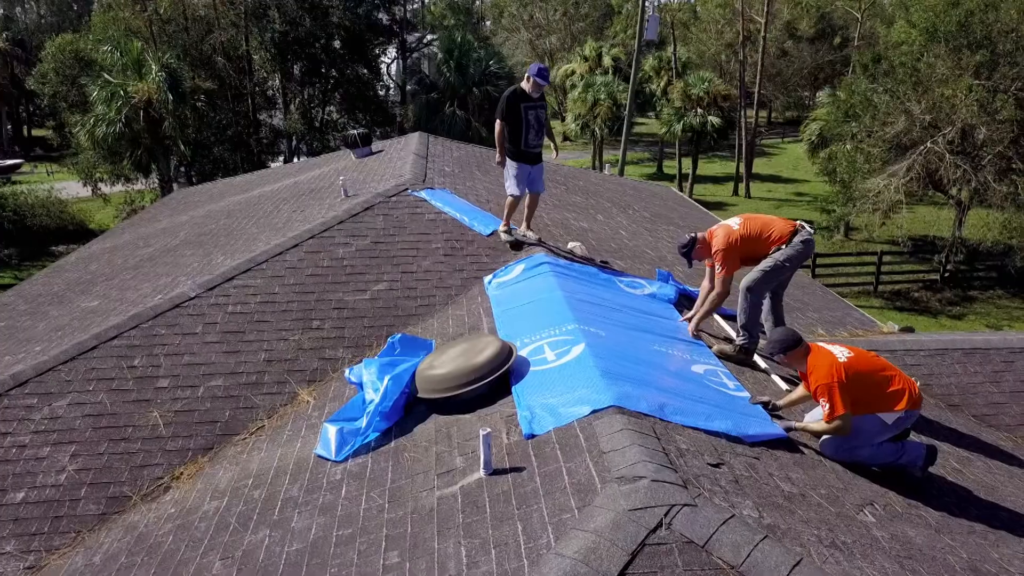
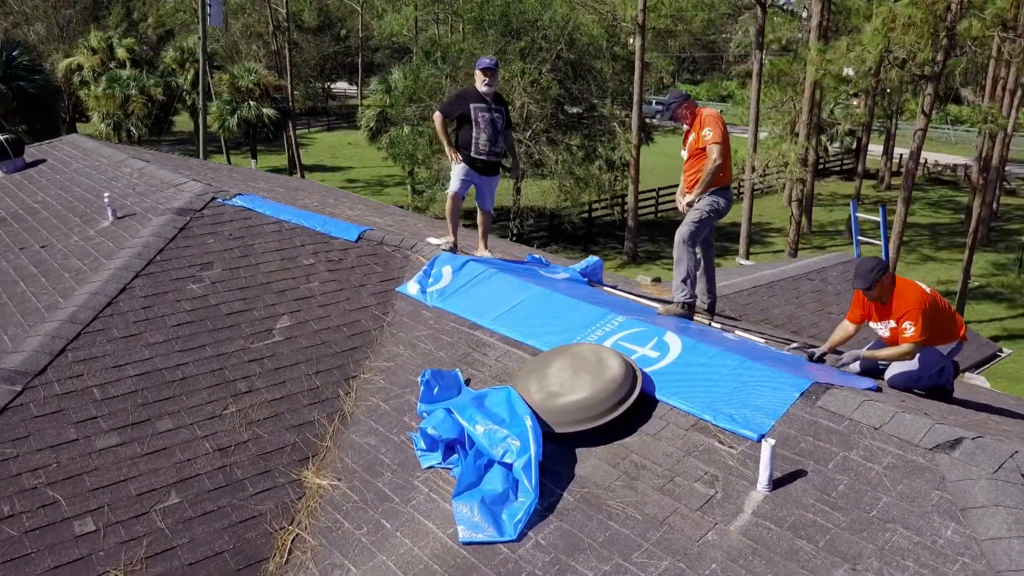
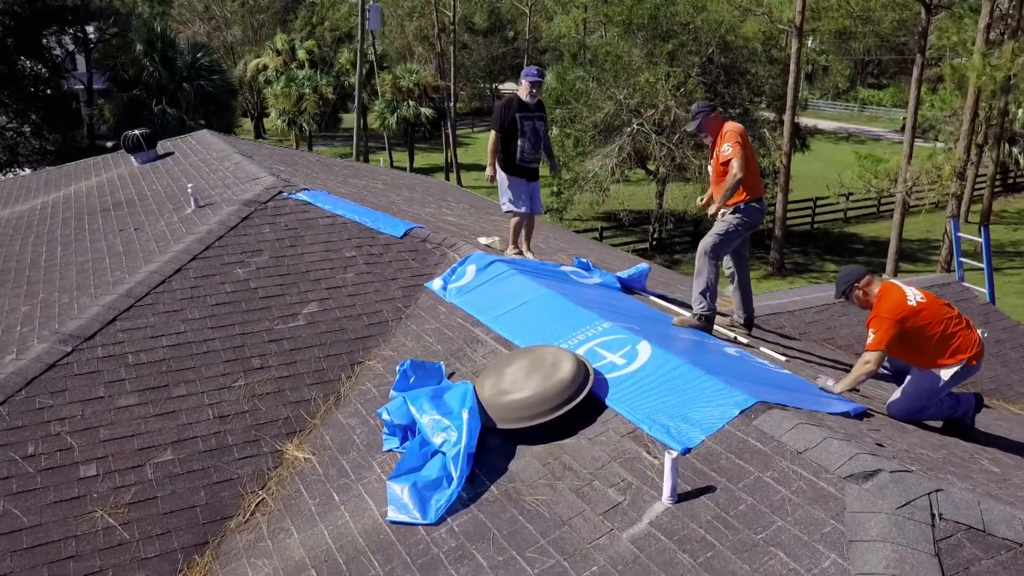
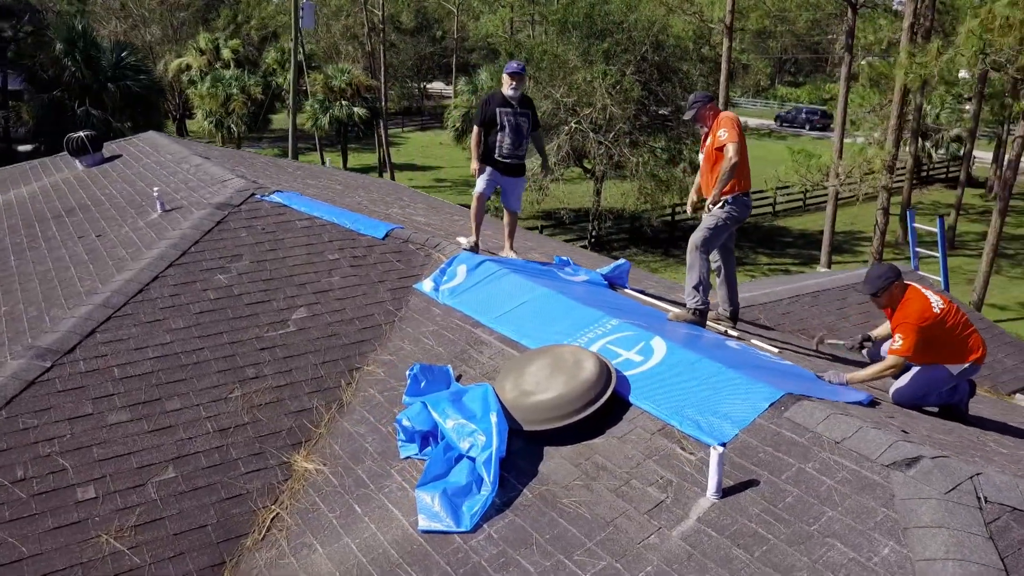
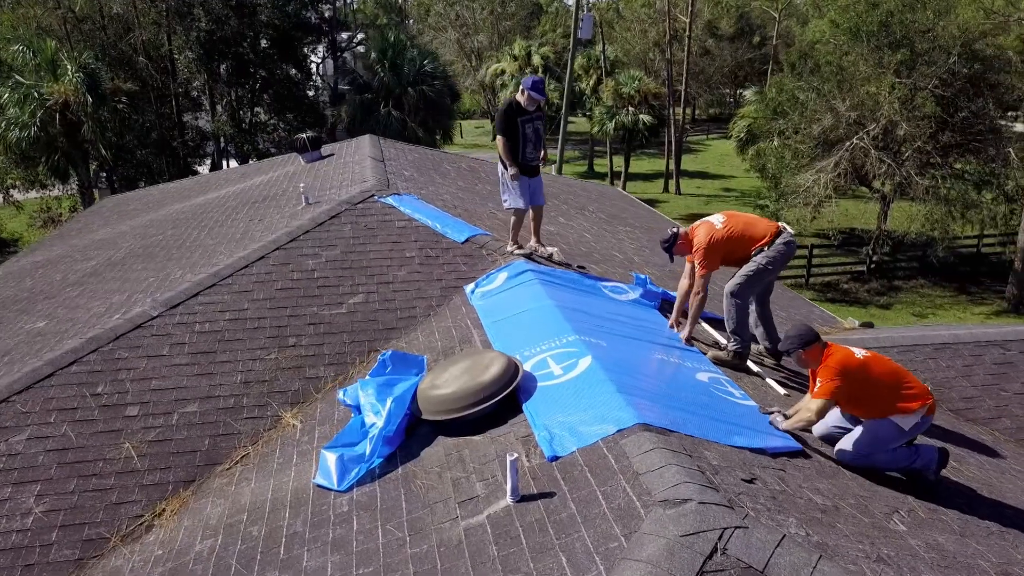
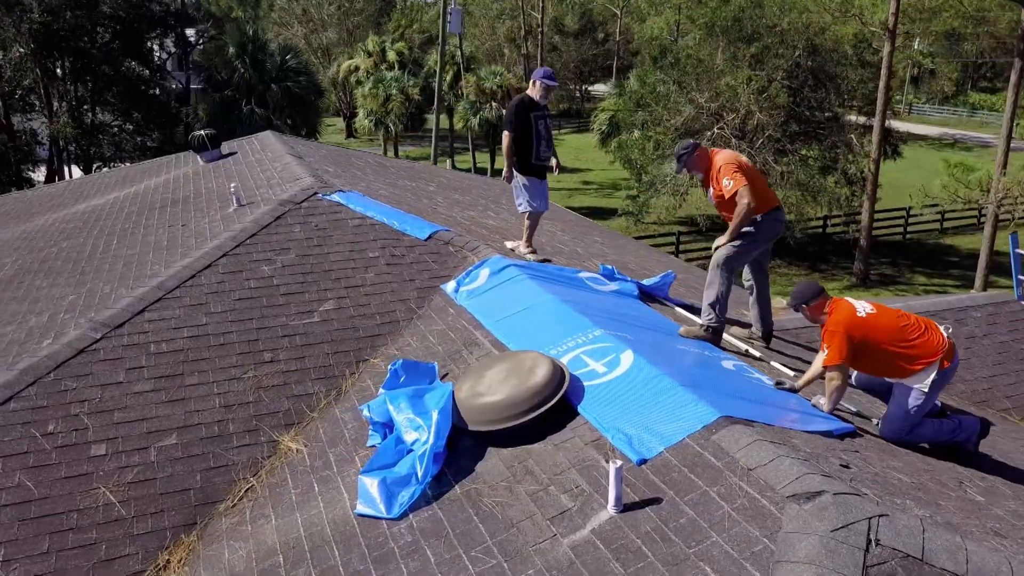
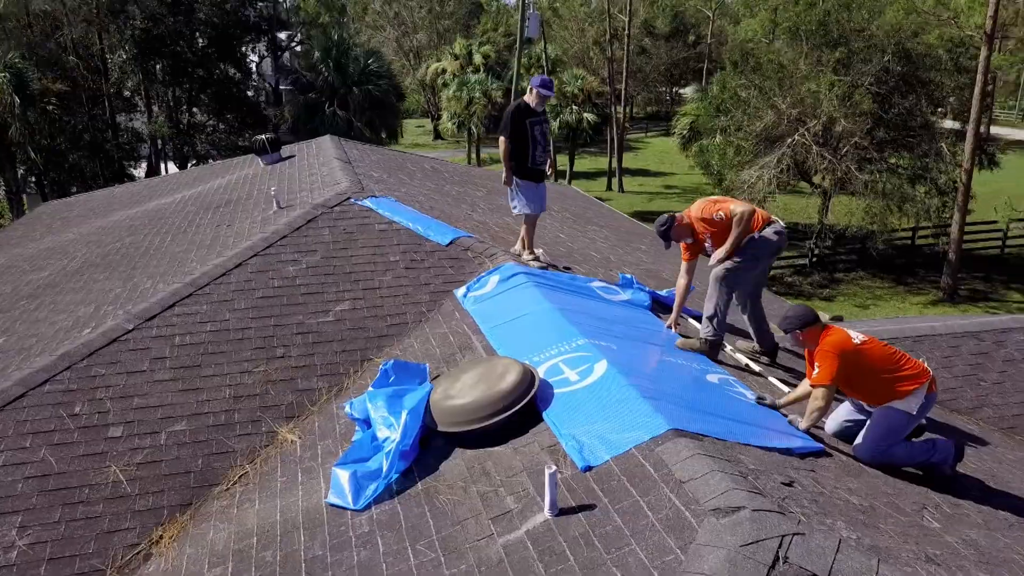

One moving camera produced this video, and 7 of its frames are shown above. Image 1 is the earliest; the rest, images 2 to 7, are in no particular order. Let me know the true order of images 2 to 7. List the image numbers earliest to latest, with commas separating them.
5, 7, 6, 3, 4, 2
